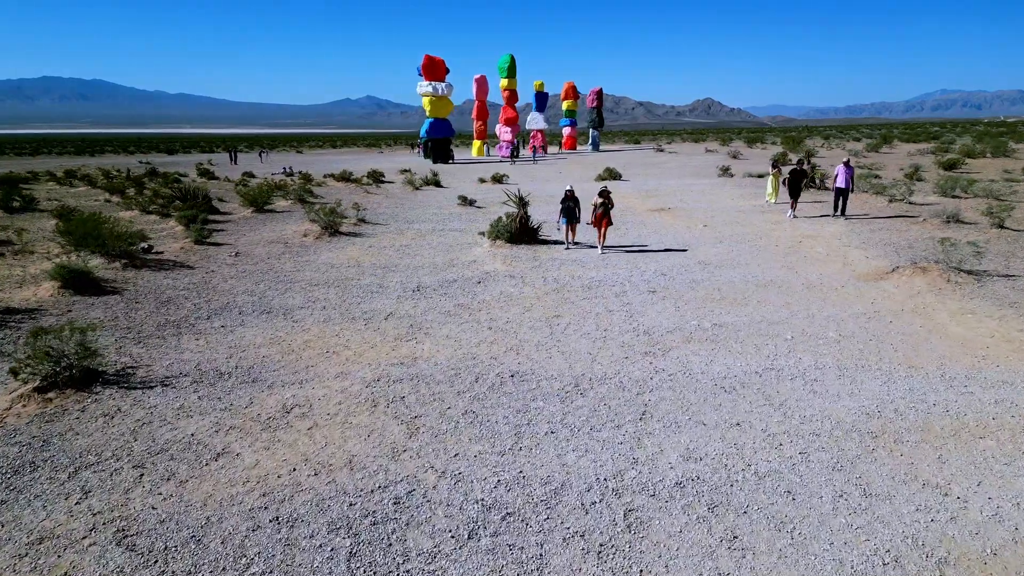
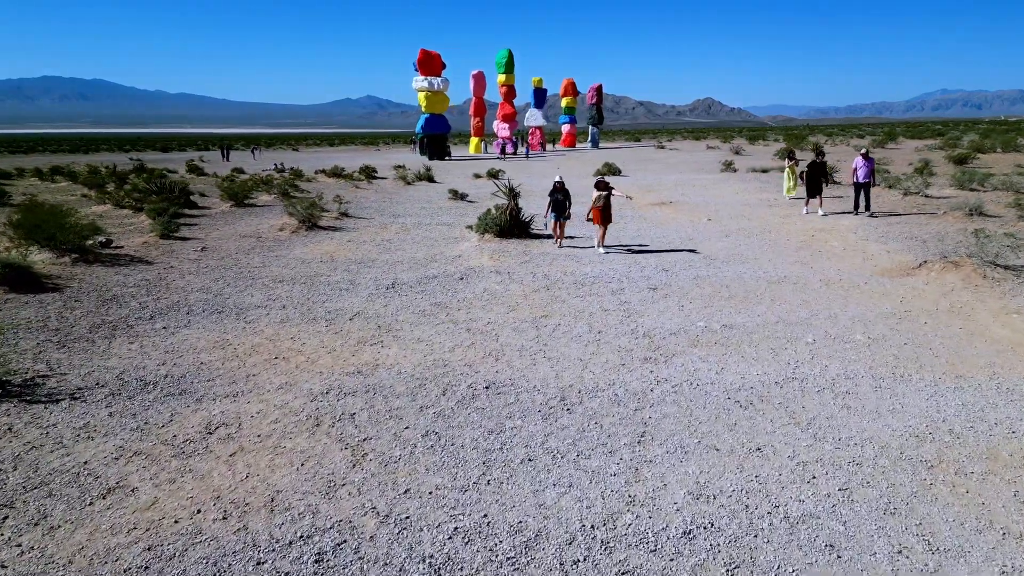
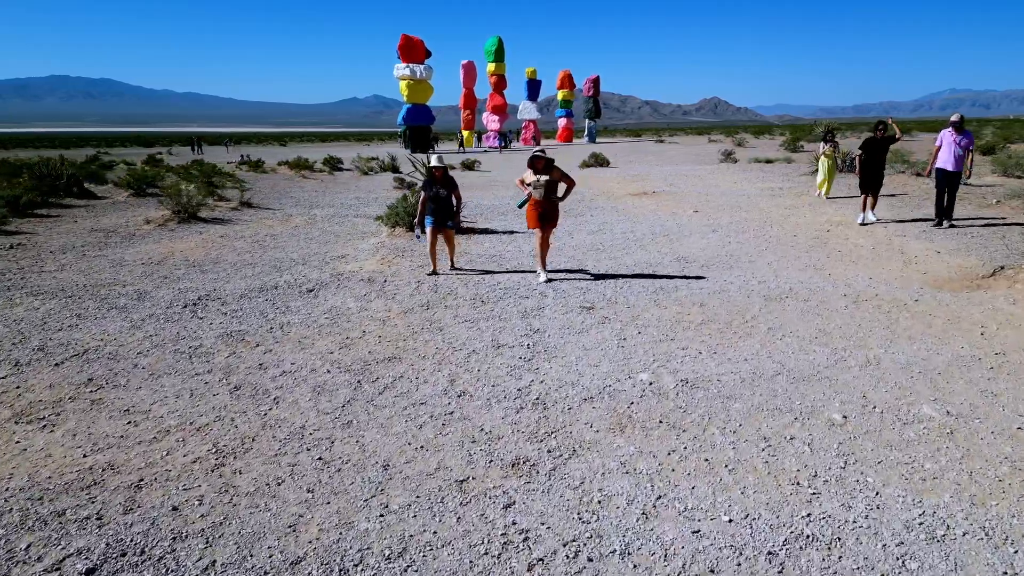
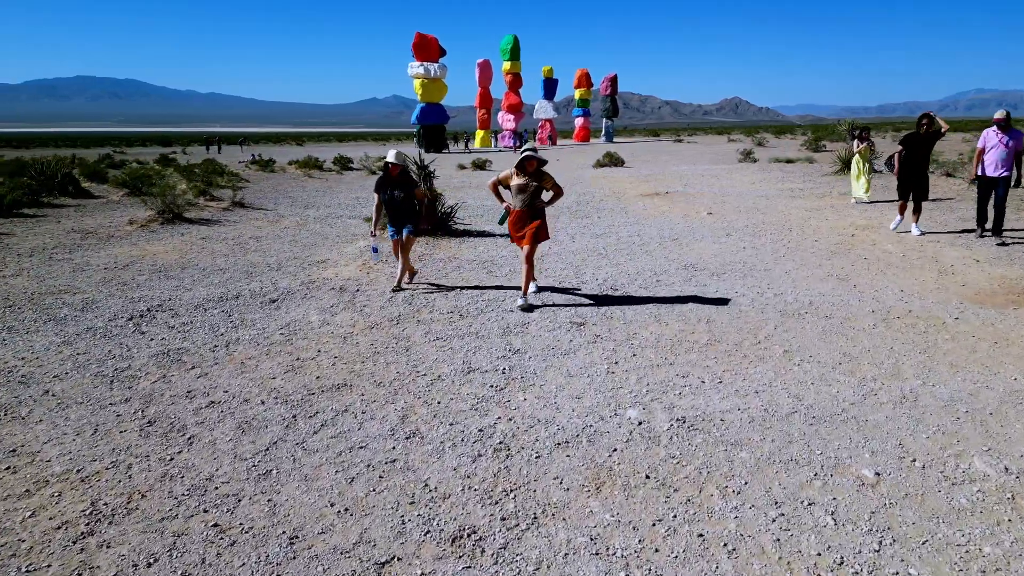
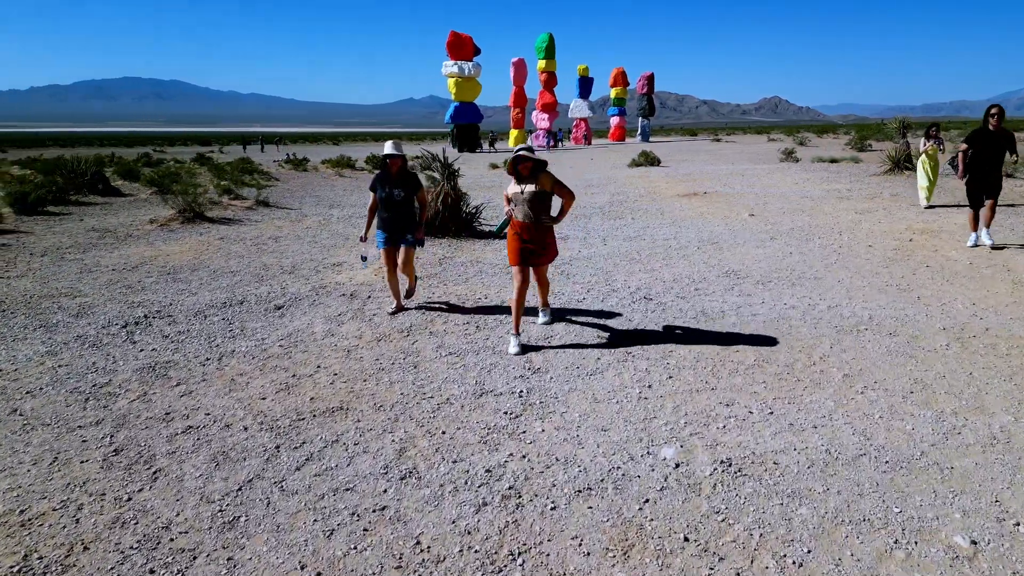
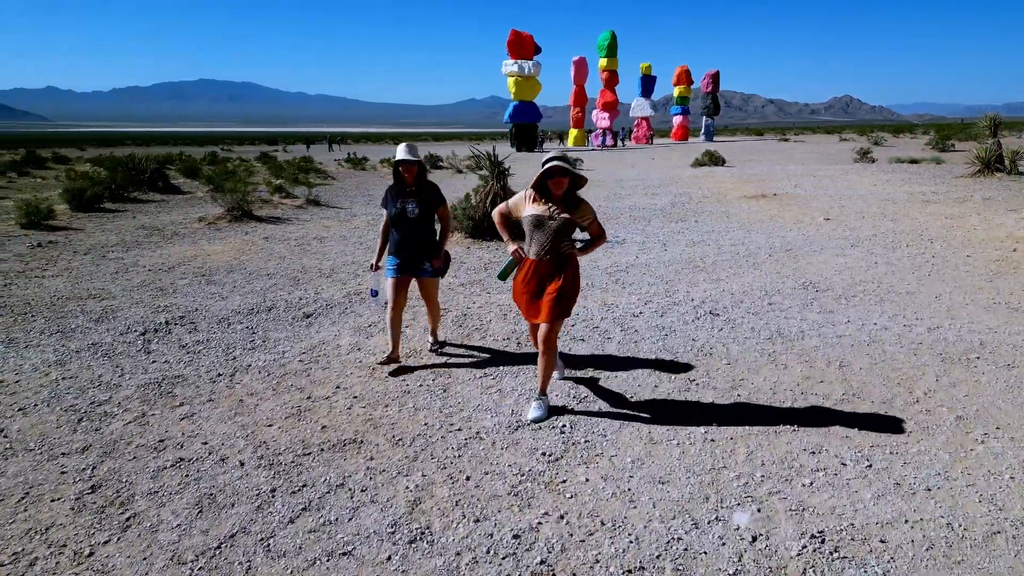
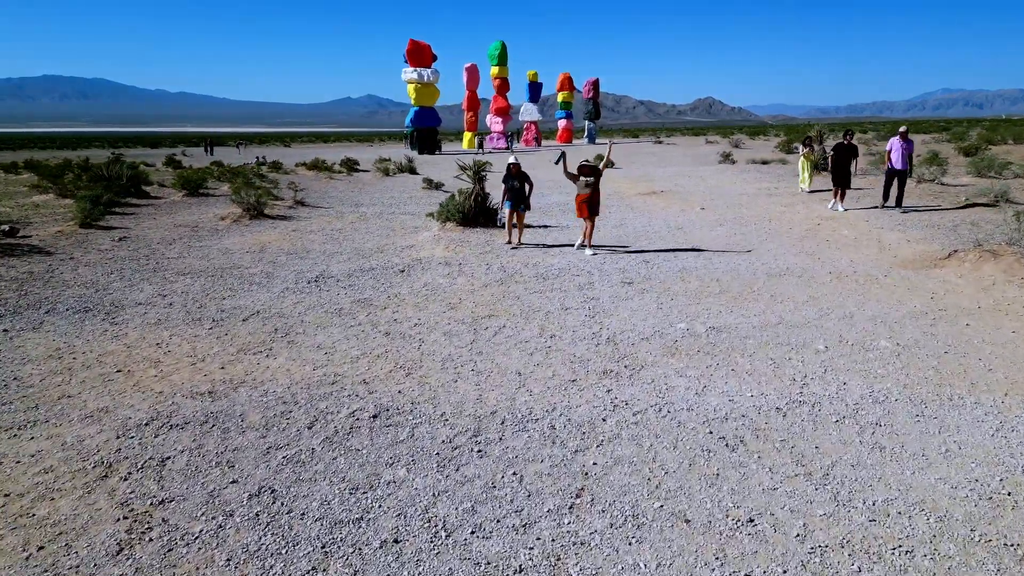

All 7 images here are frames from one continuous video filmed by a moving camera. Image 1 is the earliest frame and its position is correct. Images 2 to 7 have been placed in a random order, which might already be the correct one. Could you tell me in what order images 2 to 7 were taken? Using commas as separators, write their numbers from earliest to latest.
2, 7, 3, 4, 5, 6
